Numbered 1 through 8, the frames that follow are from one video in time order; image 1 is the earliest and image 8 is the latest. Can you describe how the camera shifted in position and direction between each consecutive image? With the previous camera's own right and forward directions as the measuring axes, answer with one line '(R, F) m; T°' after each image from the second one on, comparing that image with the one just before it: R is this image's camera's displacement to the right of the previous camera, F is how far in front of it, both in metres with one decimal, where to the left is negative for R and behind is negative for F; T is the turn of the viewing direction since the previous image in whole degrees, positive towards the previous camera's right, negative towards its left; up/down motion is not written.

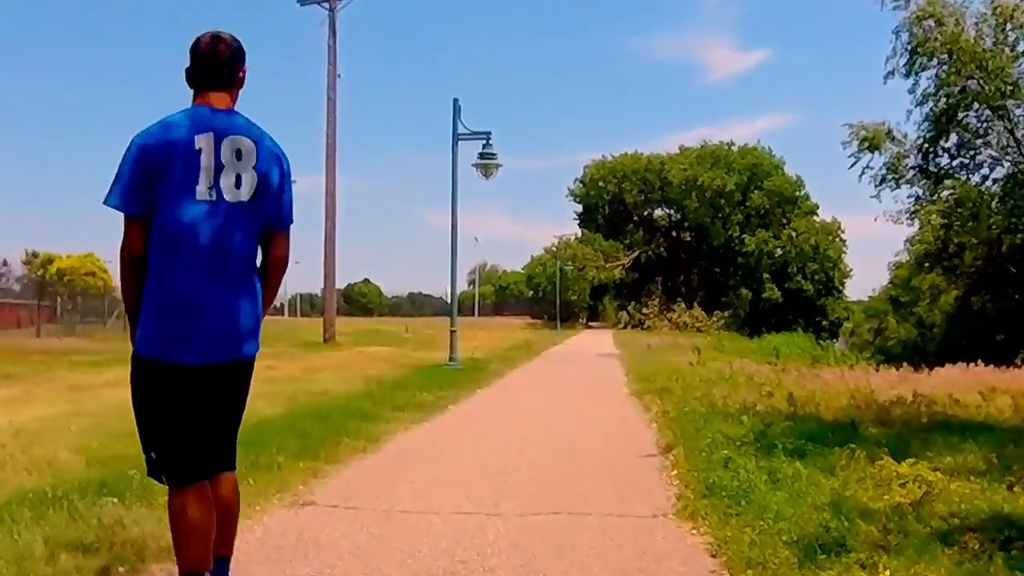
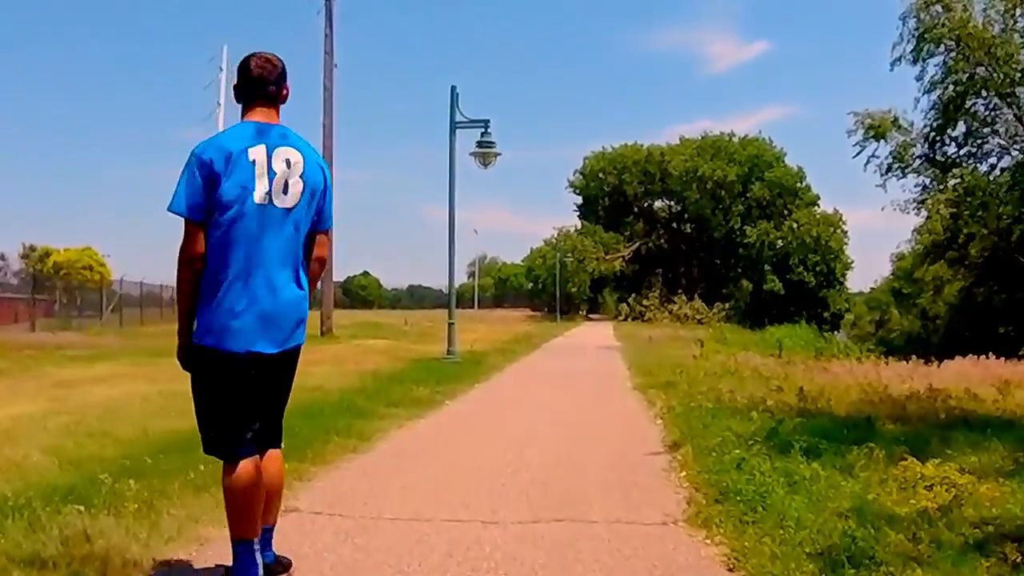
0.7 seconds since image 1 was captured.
(0.0, +0.6) m; 0°
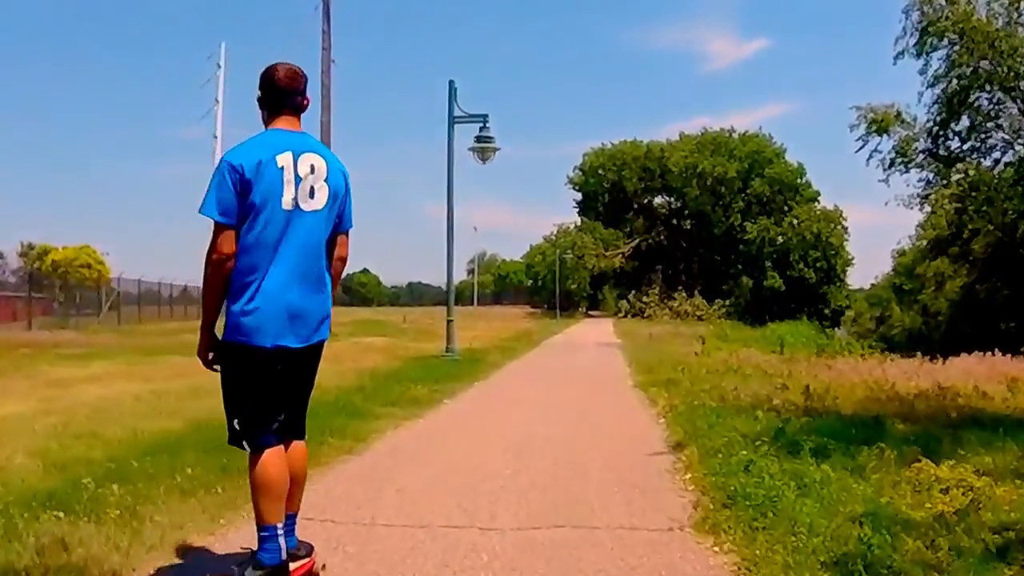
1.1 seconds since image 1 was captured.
(0.0, +0.3) m; 0°
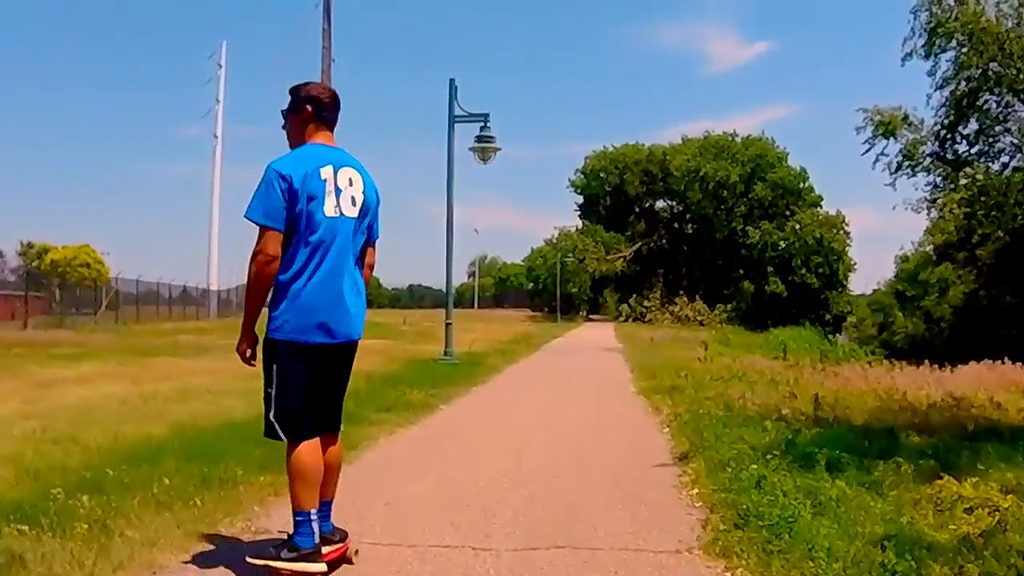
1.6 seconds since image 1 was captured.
(0.0, +0.5) m; 0°
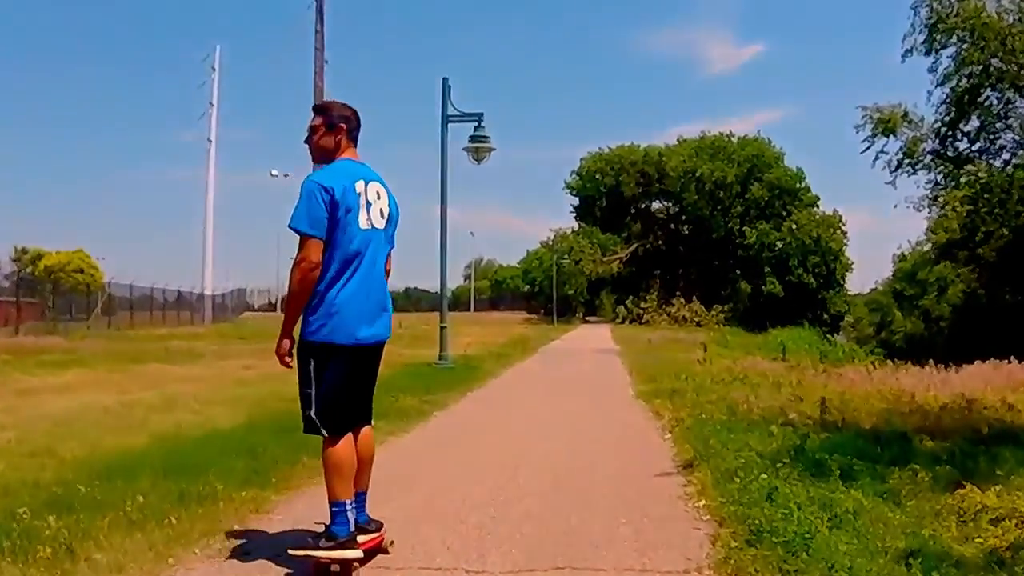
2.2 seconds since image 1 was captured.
(0.0, +0.5) m; 0°
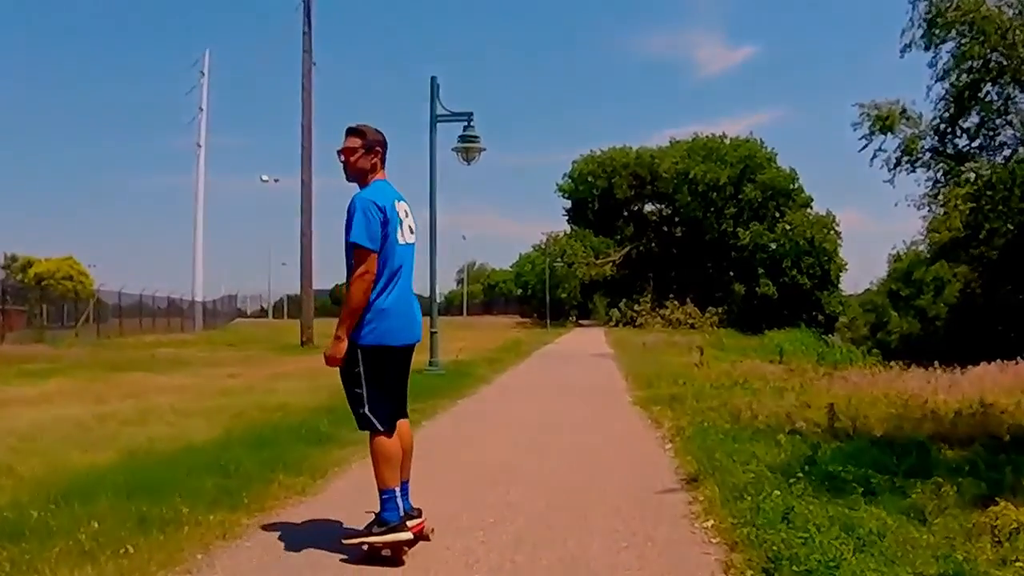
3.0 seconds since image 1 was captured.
(0.0, +0.7) m; 0°
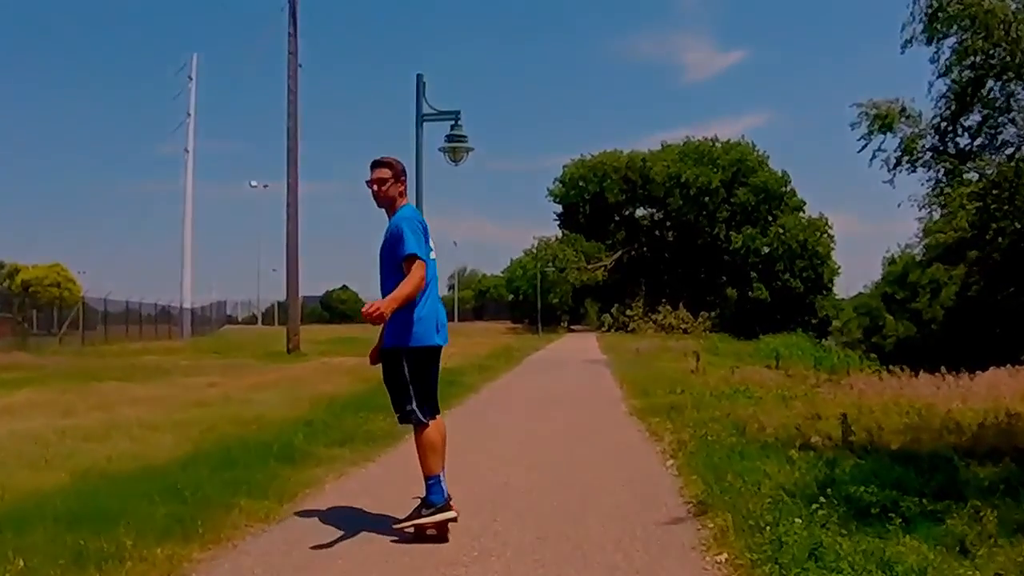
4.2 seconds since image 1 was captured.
(0.0, +0.9) m; 0°
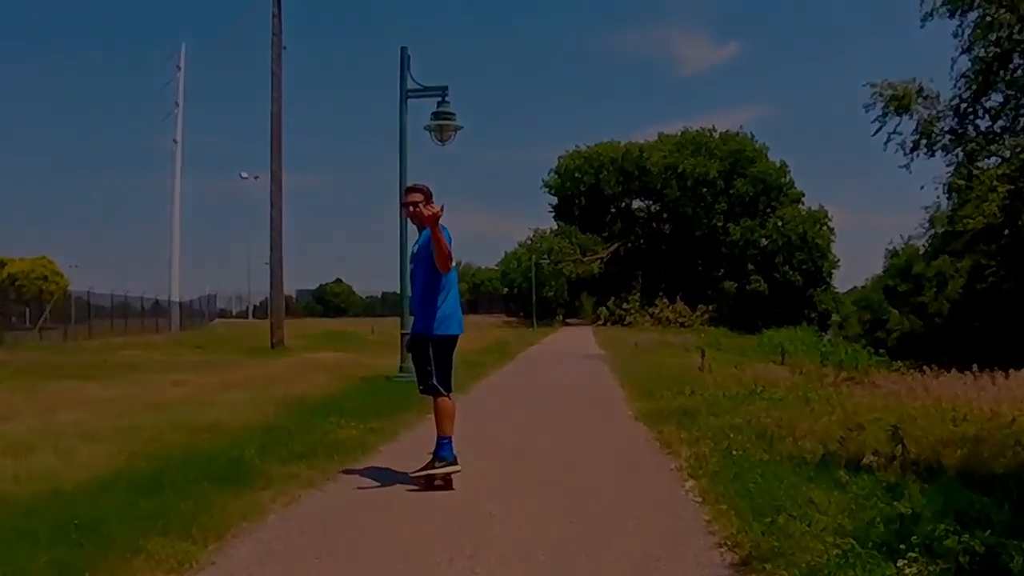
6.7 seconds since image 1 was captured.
(+0.1, +1.8) m; 0°
